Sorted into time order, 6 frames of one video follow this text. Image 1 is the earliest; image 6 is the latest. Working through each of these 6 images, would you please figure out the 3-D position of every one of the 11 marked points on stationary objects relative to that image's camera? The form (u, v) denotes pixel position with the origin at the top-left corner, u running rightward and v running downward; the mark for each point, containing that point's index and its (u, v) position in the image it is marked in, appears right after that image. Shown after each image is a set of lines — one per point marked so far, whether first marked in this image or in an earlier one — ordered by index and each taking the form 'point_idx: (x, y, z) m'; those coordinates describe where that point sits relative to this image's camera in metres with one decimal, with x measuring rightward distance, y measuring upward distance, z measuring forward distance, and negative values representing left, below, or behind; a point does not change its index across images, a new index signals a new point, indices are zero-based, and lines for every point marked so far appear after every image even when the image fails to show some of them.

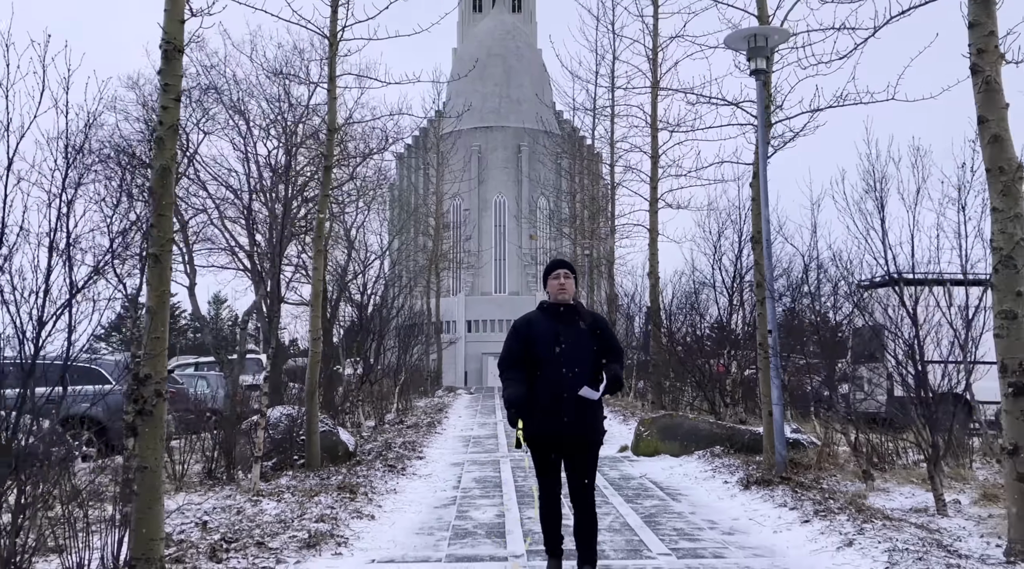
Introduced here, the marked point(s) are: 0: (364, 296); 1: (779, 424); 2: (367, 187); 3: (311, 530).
0: (-2.5, -0.2, +15.4) m
1: (+2.5, -1.3, +8.6) m
2: (-2.4, +1.6, +15.1) m
3: (-1.5, -1.8, +6.7) m
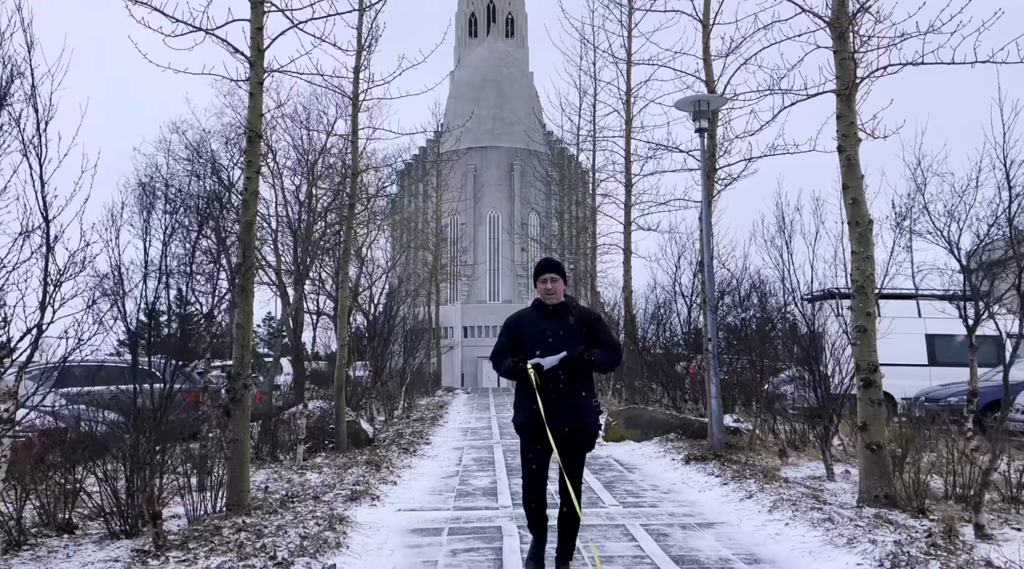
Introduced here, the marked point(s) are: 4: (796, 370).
0: (-2.6, -0.4, +17.6) m
1: (+2.4, -1.5, +10.8) m
2: (-2.5, +1.3, +17.3) m
3: (-1.5, -2.0, +8.8) m
4: (+3.2, -1.0, +10.2) m
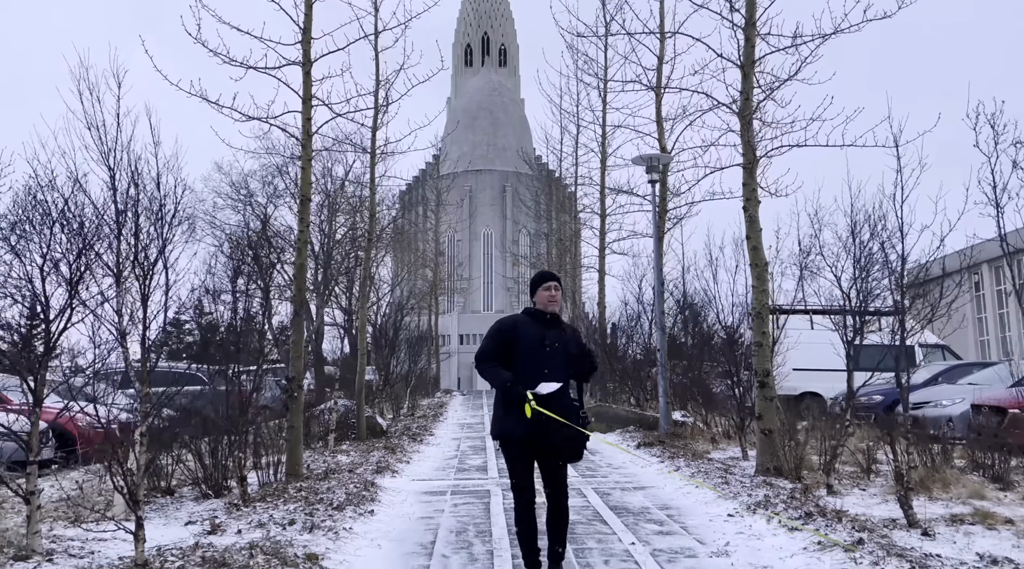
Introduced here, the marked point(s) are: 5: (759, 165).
0: (-2.8, -0.8, +20.3) m
1: (+2.2, -1.8, +13.5) m
2: (-2.7, +1.0, +20.0) m
3: (-1.7, -2.3, +11.5) m
4: (+3.0, -1.3, +13.0) m
5: (+3.0, +1.5, +11.1) m
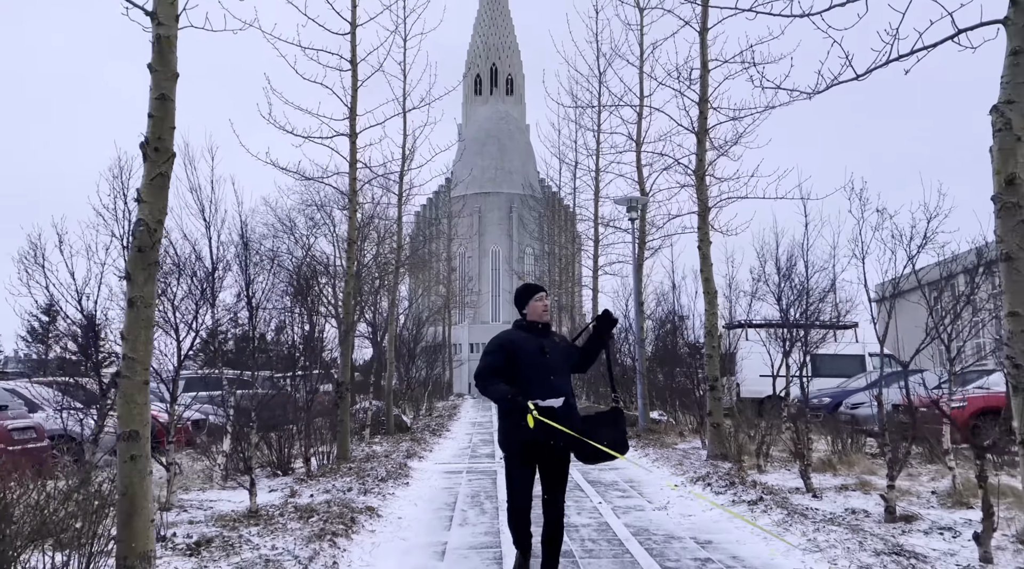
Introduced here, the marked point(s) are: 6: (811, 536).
0: (-2.7, -1.2, +23.1) m
1: (+2.3, -2.2, +16.4) m
2: (-2.6, +0.6, +22.8) m
3: (-1.7, -2.6, +14.4) m
4: (+3.1, -1.6, +15.8) m
5: (+3.0, +1.1, +13.9) m
6: (+2.7, -2.3, +8.4) m
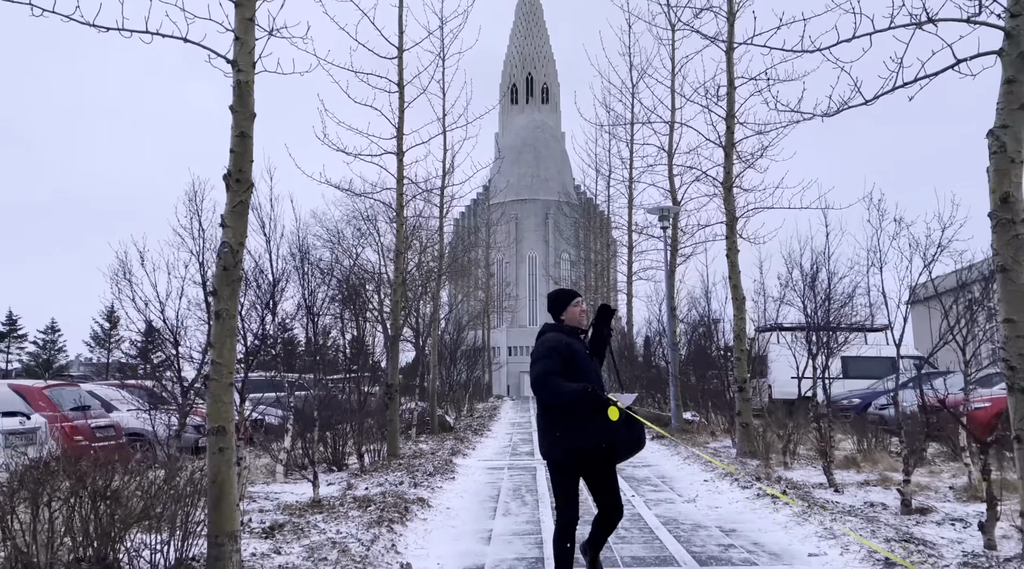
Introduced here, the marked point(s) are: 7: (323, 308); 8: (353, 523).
0: (-1.7, -1.4, +24.1) m
1: (+3.0, -2.3, +17.1) m
2: (-1.7, +0.4, +23.8) m
3: (-1.0, -2.8, +15.3) m
4: (+3.7, -1.7, +16.5) m
5: (+3.6, +1.0, +14.6) m
6: (+3.1, -2.4, +9.1) m
7: (-3.0, -0.4, +14.2) m
8: (-1.6, -2.4, +9.1) m
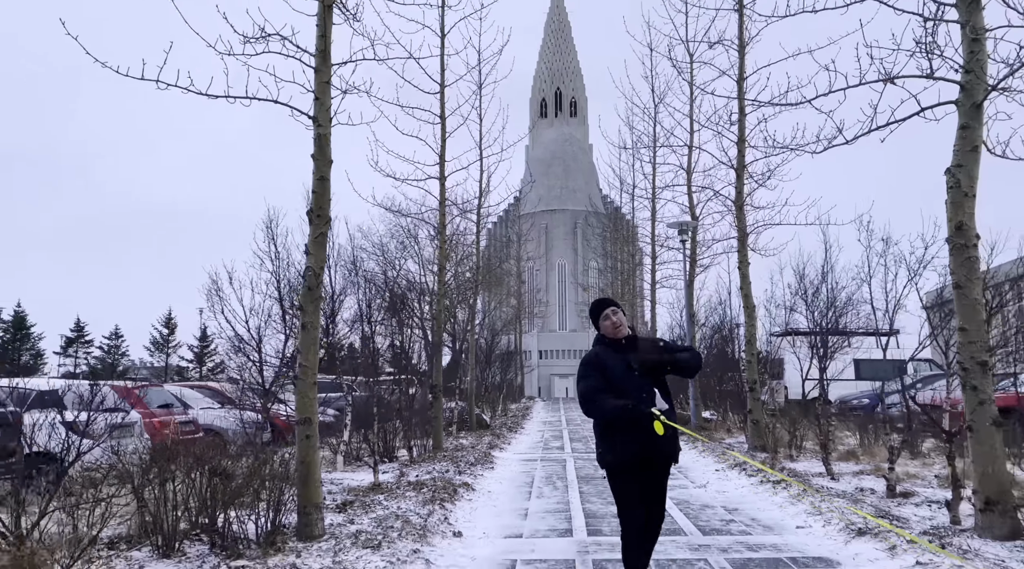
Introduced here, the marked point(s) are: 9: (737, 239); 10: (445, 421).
0: (-0.9, -1.6, +25.7) m
1: (+3.7, -2.5, +18.5) m
2: (-0.8, +0.2, +25.4) m
3: (-0.4, -3.0, +16.8) m
4: (+4.4, -1.9, +17.9) m
5: (+4.1, +0.8, +16.1) m
6: (+3.5, -2.5, +10.6) m
7: (-2.4, -0.6, +15.9) m
8: (-1.2, -2.5, +10.7) m
9: (+4.0, +0.8, +16.1) m
10: (-1.4, -2.9, +19.4) m
